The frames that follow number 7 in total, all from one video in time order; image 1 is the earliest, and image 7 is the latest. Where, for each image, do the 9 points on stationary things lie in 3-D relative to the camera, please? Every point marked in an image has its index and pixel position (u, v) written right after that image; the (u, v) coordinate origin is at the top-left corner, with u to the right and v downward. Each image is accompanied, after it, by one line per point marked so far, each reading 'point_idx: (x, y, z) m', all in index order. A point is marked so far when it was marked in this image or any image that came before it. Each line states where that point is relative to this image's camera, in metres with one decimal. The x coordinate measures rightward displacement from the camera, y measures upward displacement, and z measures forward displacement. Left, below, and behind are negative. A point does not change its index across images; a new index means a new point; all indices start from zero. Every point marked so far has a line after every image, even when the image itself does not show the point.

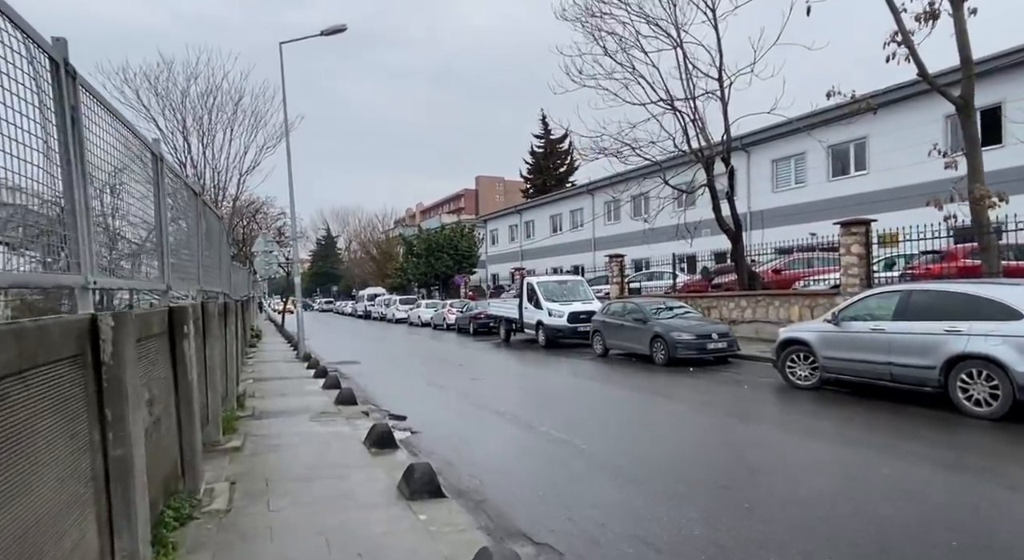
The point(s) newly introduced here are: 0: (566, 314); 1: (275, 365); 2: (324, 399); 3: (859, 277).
0: (+1.7, -1.1, +20.0) m
1: (-6.1, -2.2, +16.2) m
2: (-3.1, -2.0, +10.3) m
3: (+7.9, +0.1, +14.2) m
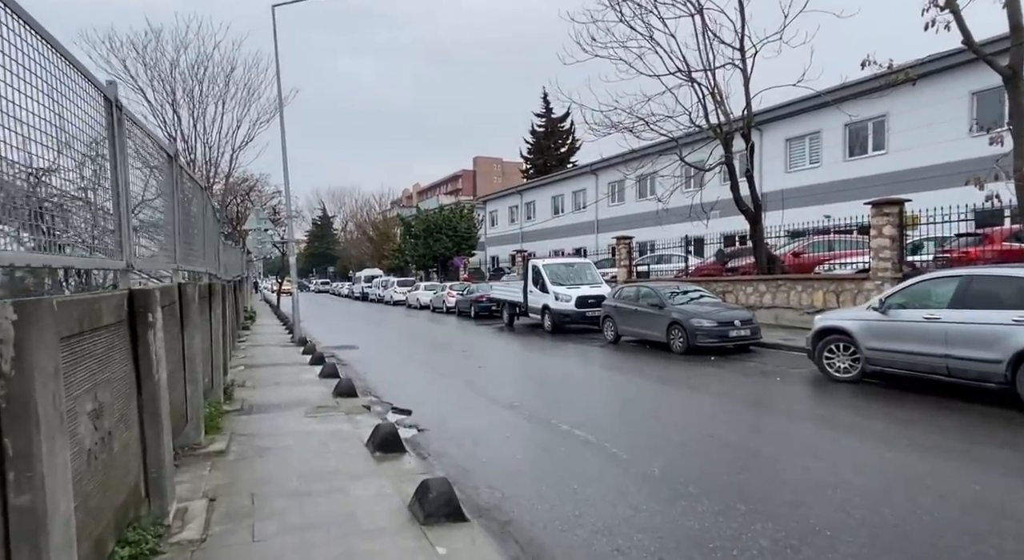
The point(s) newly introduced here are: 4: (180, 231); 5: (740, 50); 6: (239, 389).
0: (+1.9, -0.6, +19.1) m
1: (-5.9, -1.7, +15.3) m
2: (-2.9, -1.7, +9.5) m
3: (+8.1, +0.4, +13.4) m
4: (-4.7, +0.7, +9.0) m
5: (+5.8, +5.9, +16.1) m
6: (-4.2, -1.7, +9.5) m
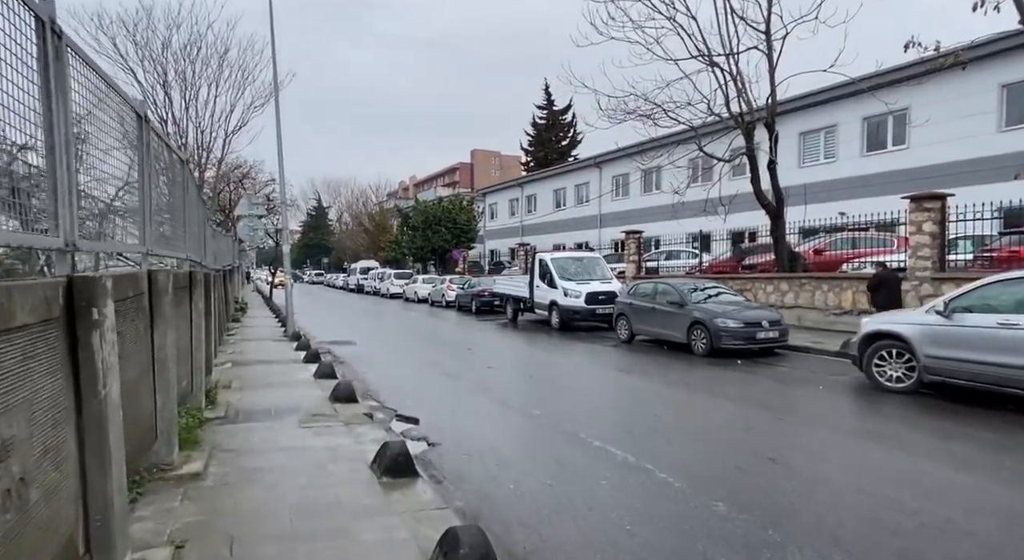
0: (+2.1, -0.4, +18.2) m
1: (-5.7, -1.5, +14.3) m
2: (-2.7, -1.5, +8.5) m
3: (+8.3, +0.4, +12.5) m
4: (-4.4, +0.8, +8.0) m
5: (+6.1, +5.9, +15.1) m
6: (-3.9, -1.5, +8.5) m
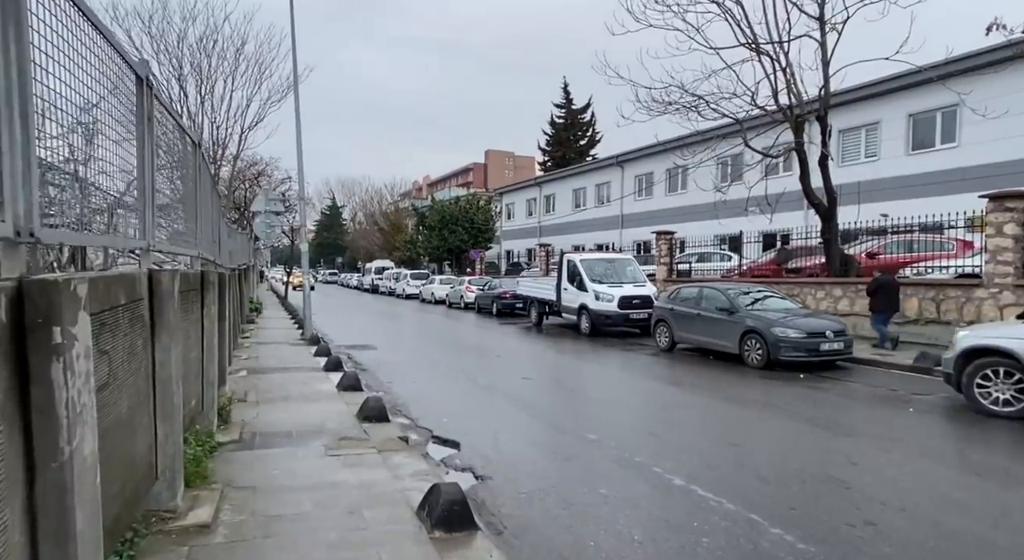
0: (+2.8, -0.5, +17.2) m
1: (-5.0, -1.5, +13.4) m
2: (-2.1, -1.6, +7.5) m
3: (+9.0, +0.3, +11.3) m
4: (-3.8, +0.8, +7.1) m
5: (+6.9, +5.8, +14.0) m
6: (-3.3, -1.5, +7.6) m
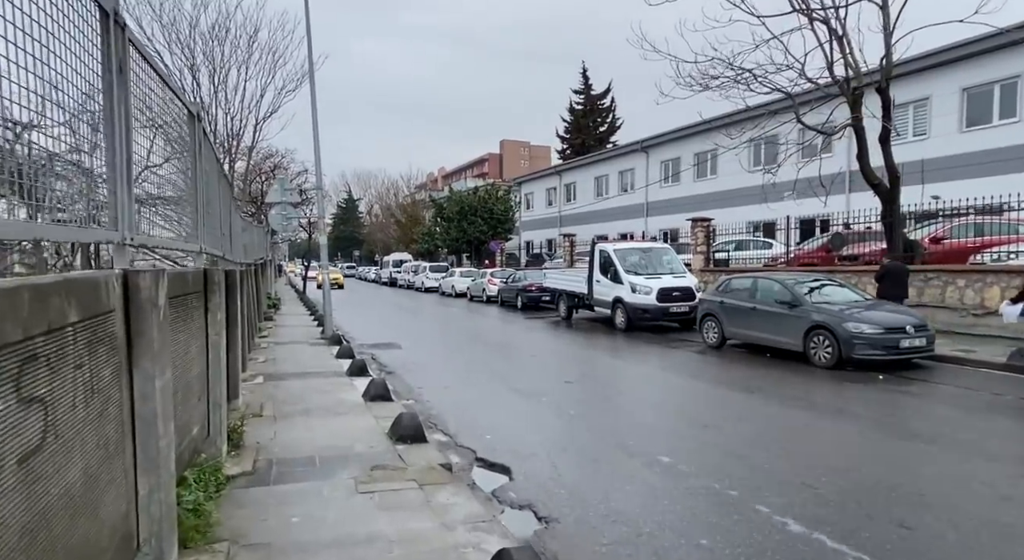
0: (+3.6, -0.3, +16.0) m
1: (-4.3, -1.4, +12.5) m
2: (-1.5, -1.5, +6.6) m
3: (+9.6, +0.5, +10.0) m
4: (-3.2, +0.8, +6.1) m
5: (+7.6, +6.1, +12.7) m
6: (-2.7, -1.5, +6.6) m
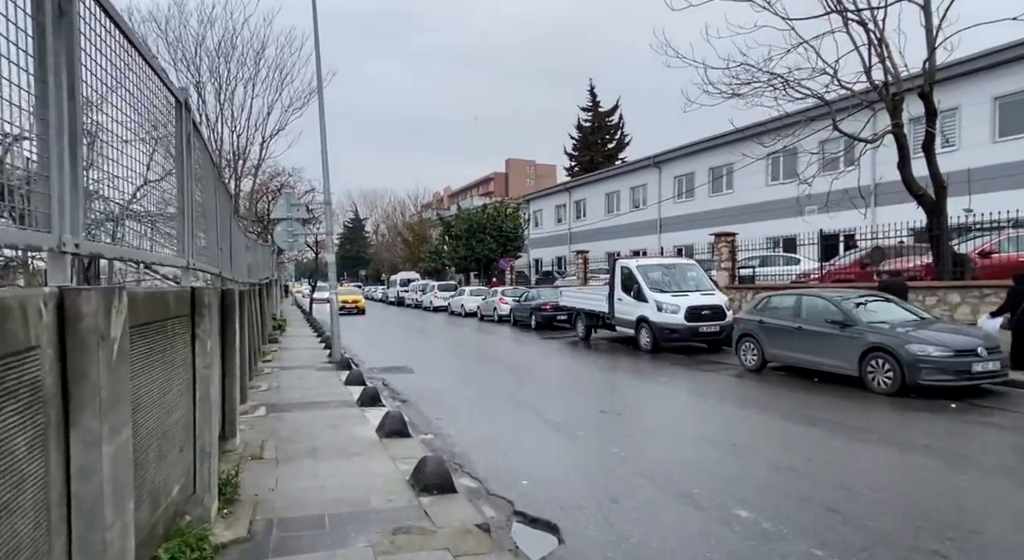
0: (+4.1, -0.7, +15.1) m
1: (-3.9, -1.8, +11.5) m
2: (-1.1, -1.7, +5.6) m
3: (+10.0, +0.3, +9.0) m
4: (-2.9, +0.7, +5.2) m
5: (+7.9, +5.8, +11.9) m
6: (-2.4, -1.7, +5.7) m
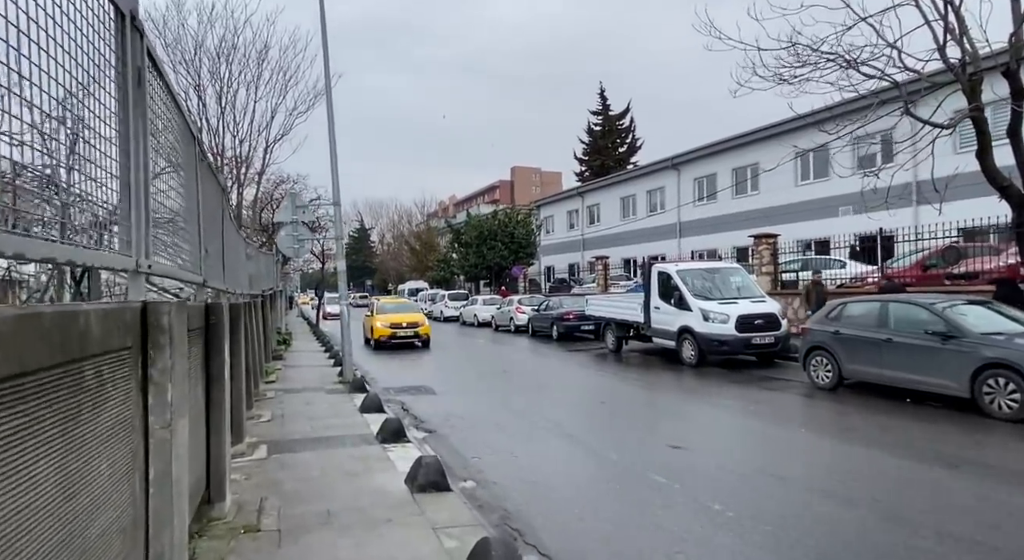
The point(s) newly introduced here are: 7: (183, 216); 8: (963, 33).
0: (+4.7, -0.8, +13.5) m
1: (-3.2, -1.9, +10.0) m
2: (-0.6, -1.8, +4.1) m
3: (+10.6, +0.3, +7.5) m
4: (-2.3, +0.6, +3.7) m
5: (+8.5, +5.7, +10.4) m
6: (-1.8, -1.8, +4.2) m
7: (-2.7, +0.6, +4.6) m
8: (+8.5, +4.7, +11.8) m
